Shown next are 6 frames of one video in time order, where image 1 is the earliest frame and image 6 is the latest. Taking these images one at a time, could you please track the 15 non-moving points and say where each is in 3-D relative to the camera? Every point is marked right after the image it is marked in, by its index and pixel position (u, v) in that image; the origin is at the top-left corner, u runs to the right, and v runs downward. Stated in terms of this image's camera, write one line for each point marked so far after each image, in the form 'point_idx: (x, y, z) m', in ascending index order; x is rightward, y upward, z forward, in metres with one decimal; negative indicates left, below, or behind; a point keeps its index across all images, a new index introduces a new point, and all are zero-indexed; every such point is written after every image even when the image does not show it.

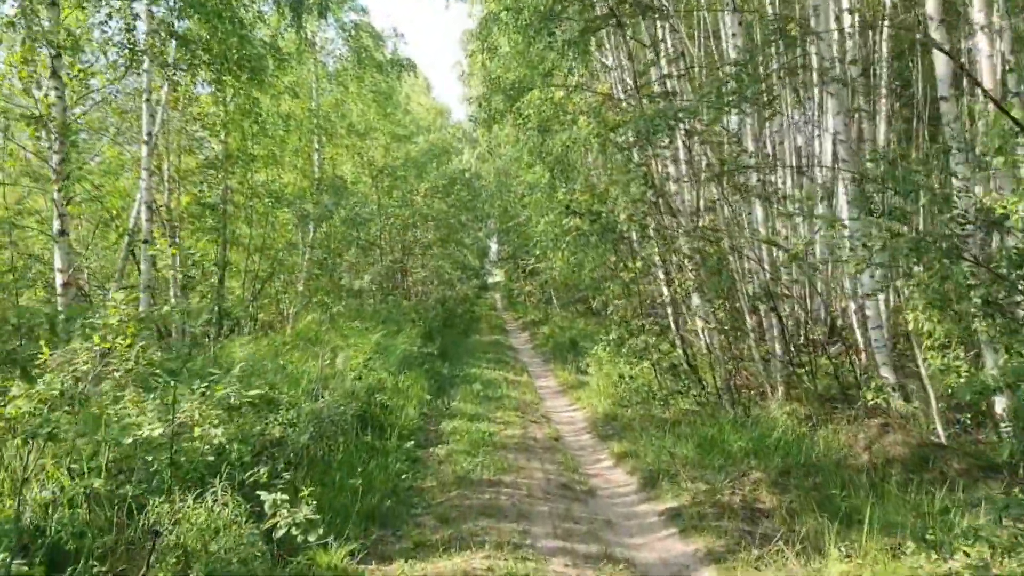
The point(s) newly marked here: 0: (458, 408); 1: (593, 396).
0: (-0.5, -1.1, +8.0) m
1: (+0.9, -1.2, +9.2) m
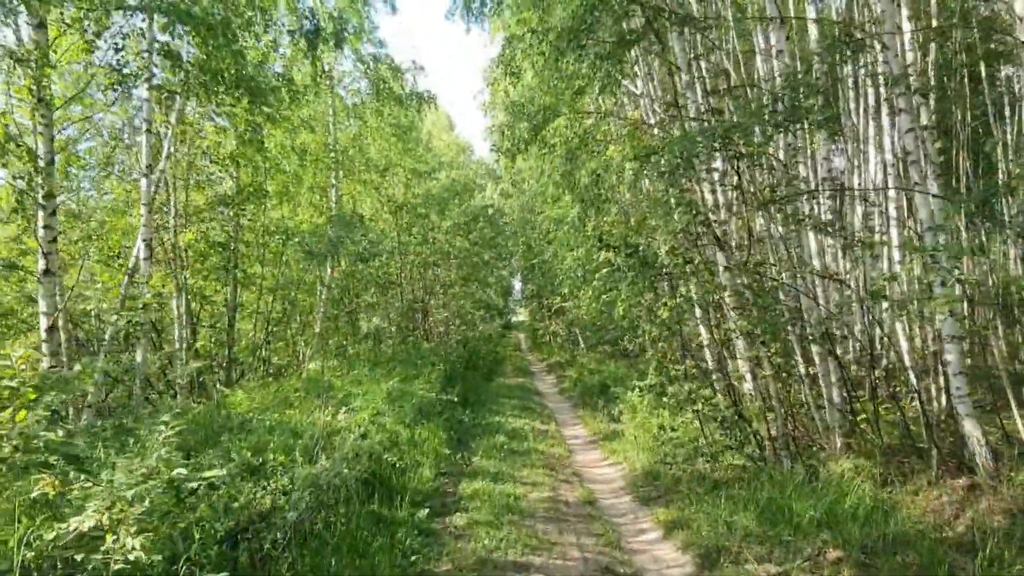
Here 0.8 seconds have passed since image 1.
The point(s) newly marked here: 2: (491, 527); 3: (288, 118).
0: (-0.3, -1.5, +7.2) m
1: (+1.1, -1.6, +8.3) m
2: (-0.1, -1.4, +5.1) m
3: (-3.5, +2.7, +13.5) m
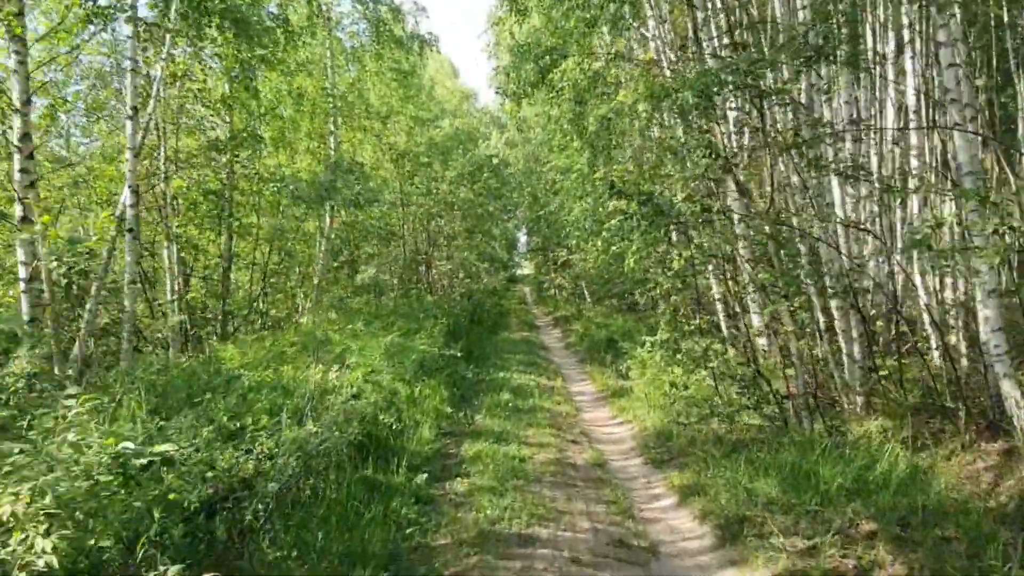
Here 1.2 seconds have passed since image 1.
0: (-0.2, -1.1, +6.8) m
1: (+1.2, -1.1, +7.9) m
2: (-0.1, -1.1, +4.7) m
3: (-3.4, +3.4, +12.9) m
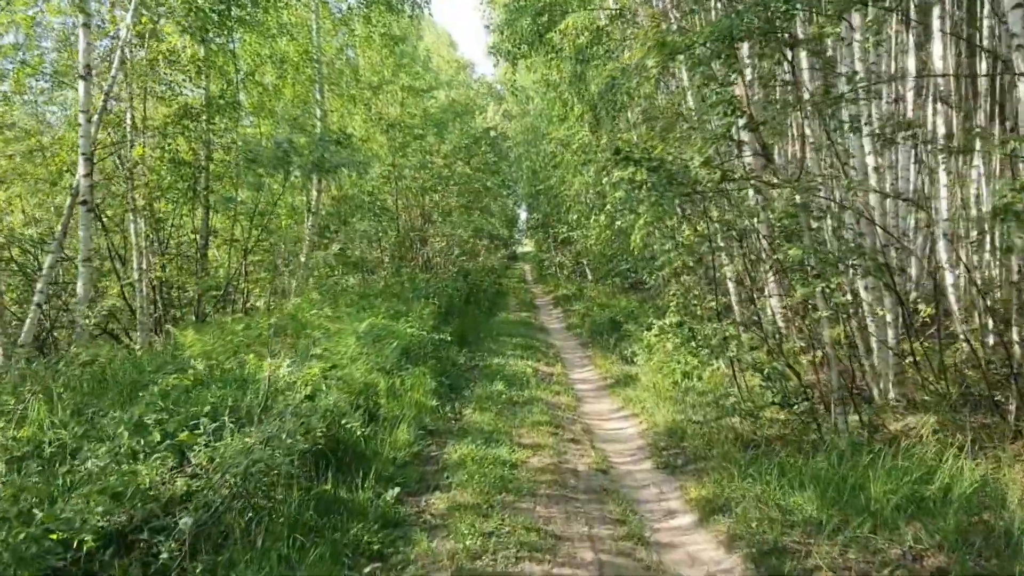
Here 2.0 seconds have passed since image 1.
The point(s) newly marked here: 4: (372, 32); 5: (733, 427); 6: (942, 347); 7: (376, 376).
0: (-0.3, -0.9, +6.0) m
1: (+1.1, -0.9, +7.1) m
2: (-0.2, -1.0, +3.9) m
3: (-3.5, +3.7, +12.0) m
4: (-2.5, +4.6, +15.3) m
5: (+1.5, -0.9, +5.7) m
6: (+3.5, -0.5, +7.0) m
7: (-1.0, -0.6, +6.3) m
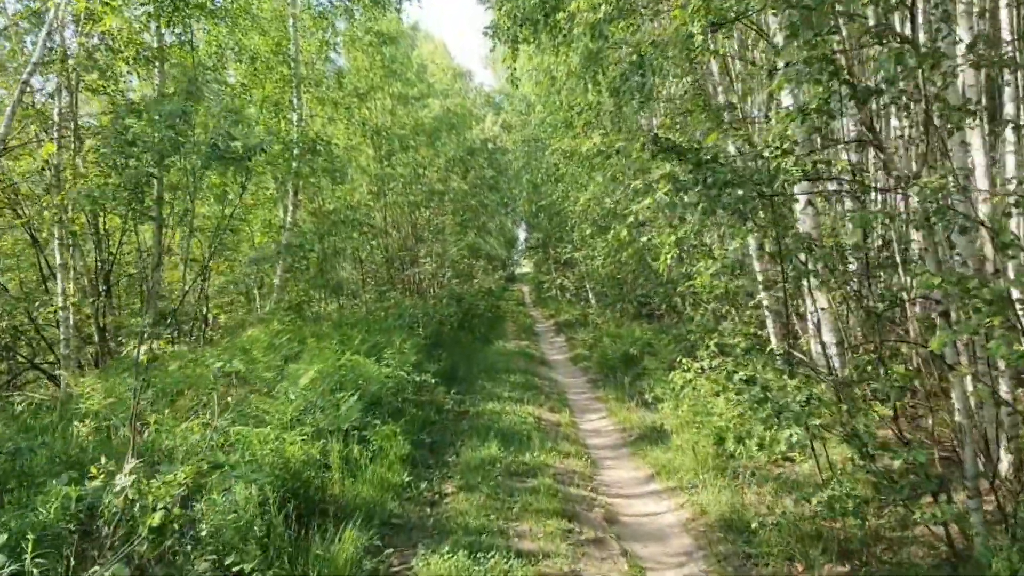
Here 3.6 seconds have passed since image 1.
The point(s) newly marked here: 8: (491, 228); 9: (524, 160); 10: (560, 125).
0: (-0.3, -1.1, +4.4) m
1: (+1.1, -1.2, +5.5) m
2: (-0.2, -1.2, +2.3) m
3: (-3.5, +3.4, +10.5) m
4: (-2.5, +4.2, +13.7) m
5: (+1.5, -1.1, +4.1) m
6: (+3.5, -0.7, +5.4) m
7: (-1.0, -0.8, +4.6) m
8: (-0.5, +1.4, +19.6) m
9: (+0.3, +2.8, +19.1) m
10: (+0.8, +2.7, +14.1) m
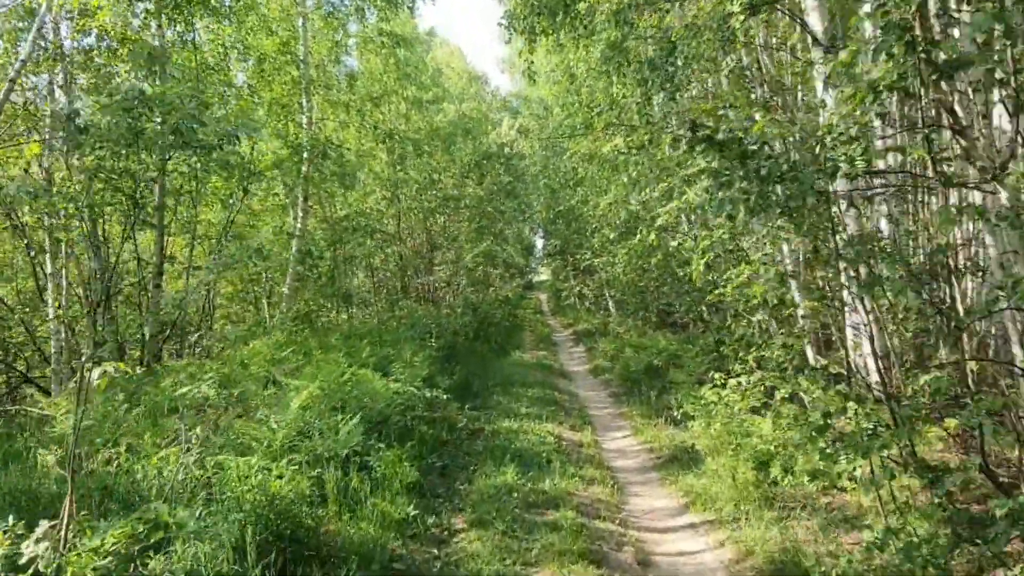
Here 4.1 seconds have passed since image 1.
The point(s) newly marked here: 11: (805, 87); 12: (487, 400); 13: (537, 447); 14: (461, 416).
0: (-0.2, -1.2, +3.9) m
1: (+1.2, -1.2, +4.9) m
2: (-0.1, -1.2, +1.8) m
3: (-3.3, +3.3, +10.0) m
4: (-2.2, +4.0, +13.3) m
5: (+1.5, -1.2, +3.5) m
6: (+3.6, -0.8, +4.8) m
7: (-0.9, -0.9, +4.1) m
8: (-0.1, +1.2, +19.1) m
9: (+0.6, +2.7, +18.6) m
10: (+1.0, +2.5, +13.5) m
11: (+2.0, +1.4, +6.0) m
12: (-0.3, -1.1, +8.3) m
13: (+0.2, -1.2, +6.3) m
14: (-0.4, -1.1, +7.4) m
